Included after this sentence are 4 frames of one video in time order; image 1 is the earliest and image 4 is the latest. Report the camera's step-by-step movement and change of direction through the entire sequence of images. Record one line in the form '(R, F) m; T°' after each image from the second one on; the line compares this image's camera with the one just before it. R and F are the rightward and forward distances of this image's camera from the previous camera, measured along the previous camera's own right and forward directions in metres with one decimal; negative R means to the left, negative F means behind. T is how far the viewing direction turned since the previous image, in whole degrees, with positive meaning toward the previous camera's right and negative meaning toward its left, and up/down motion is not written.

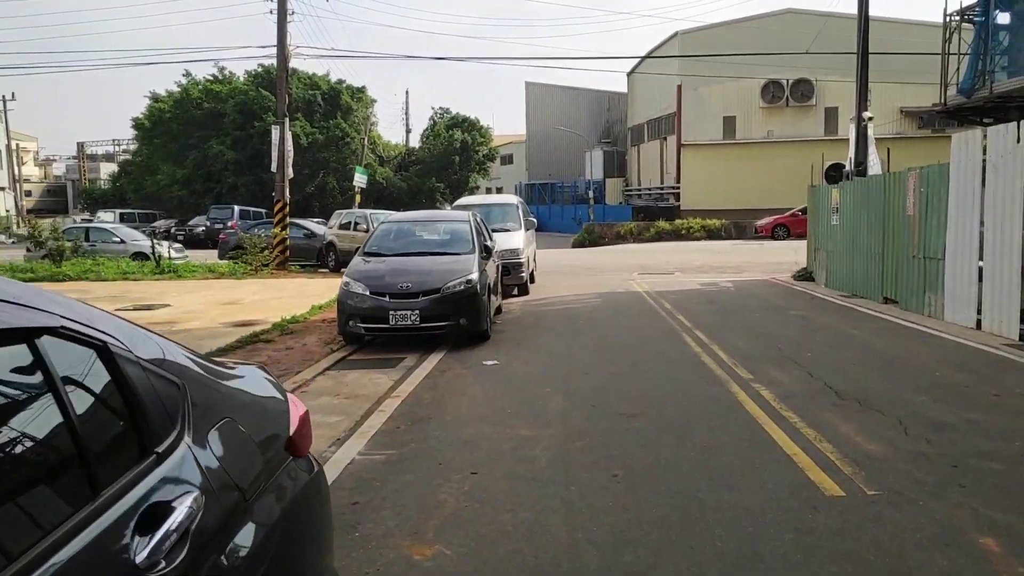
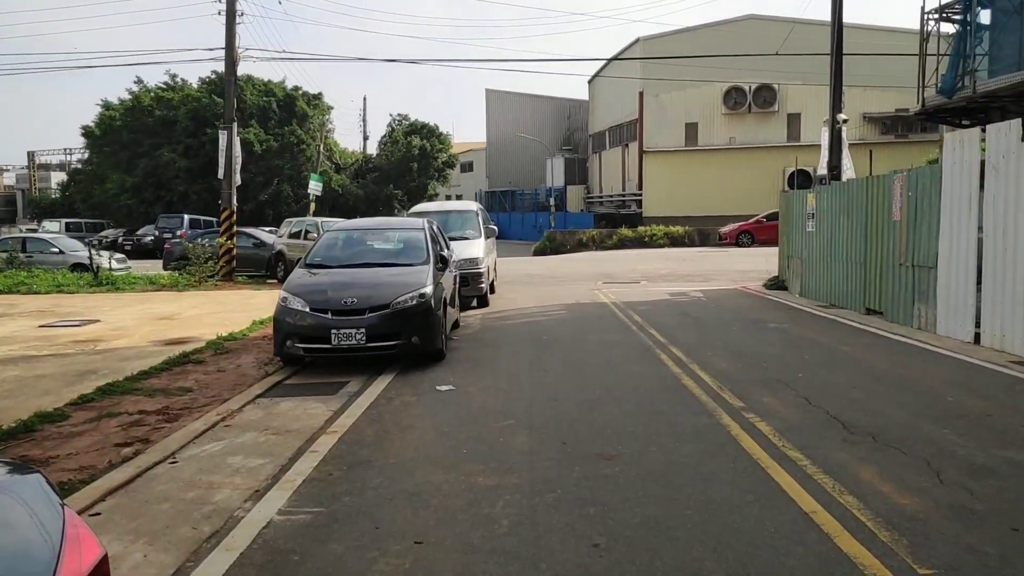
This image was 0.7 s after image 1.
(0.0, +1.0) m; +2°
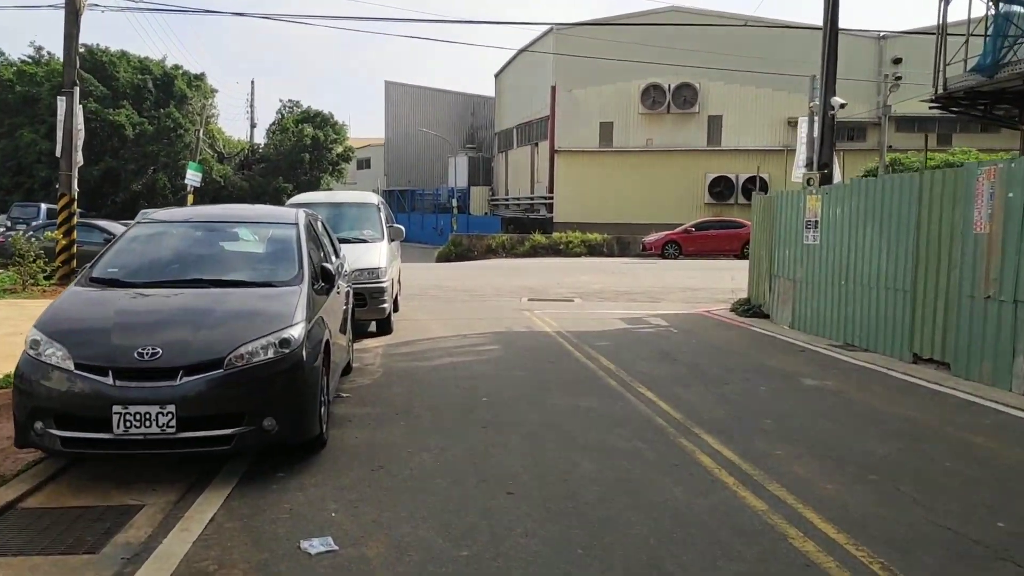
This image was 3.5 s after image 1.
(-0.2, +4.0) m; +4°
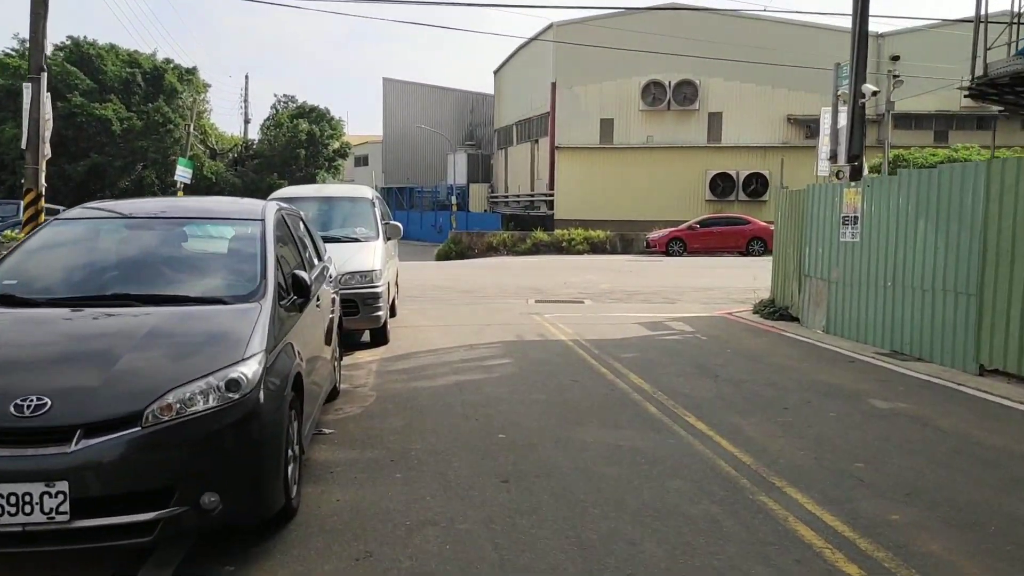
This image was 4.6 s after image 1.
(-0.1, +1.4) m; 0°
